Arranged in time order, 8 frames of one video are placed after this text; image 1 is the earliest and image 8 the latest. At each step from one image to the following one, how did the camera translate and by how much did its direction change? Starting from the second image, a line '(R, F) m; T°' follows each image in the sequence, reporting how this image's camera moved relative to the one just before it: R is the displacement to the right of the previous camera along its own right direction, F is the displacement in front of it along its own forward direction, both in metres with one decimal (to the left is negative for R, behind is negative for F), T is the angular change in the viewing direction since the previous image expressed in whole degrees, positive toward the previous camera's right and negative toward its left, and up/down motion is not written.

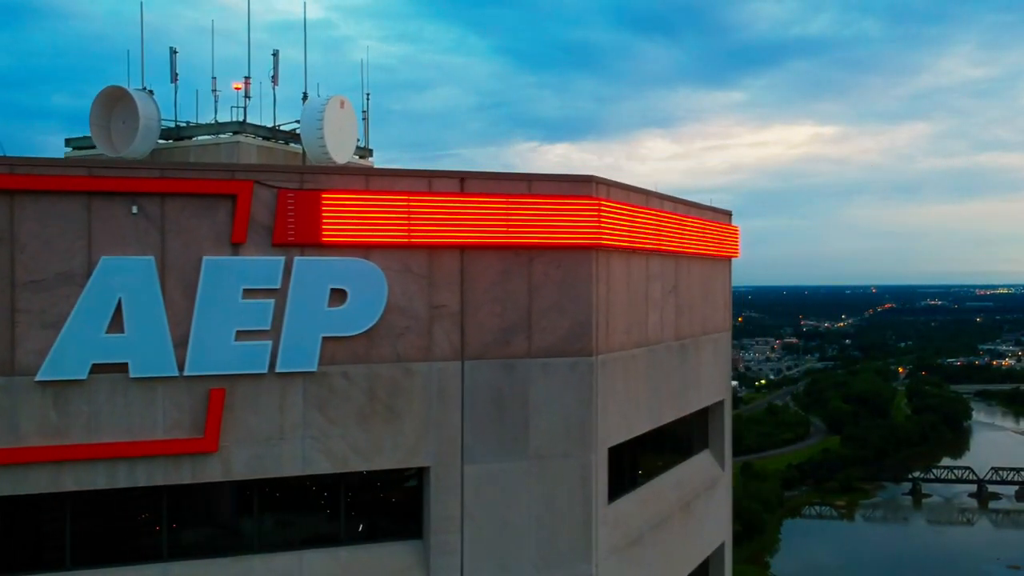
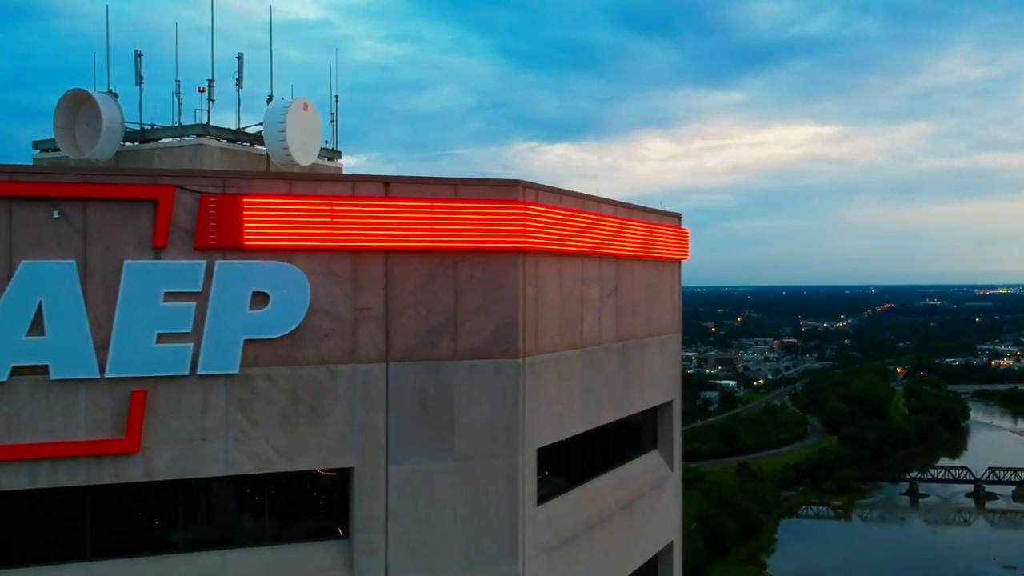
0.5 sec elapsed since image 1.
(+0.6, -0.1) m; 0°
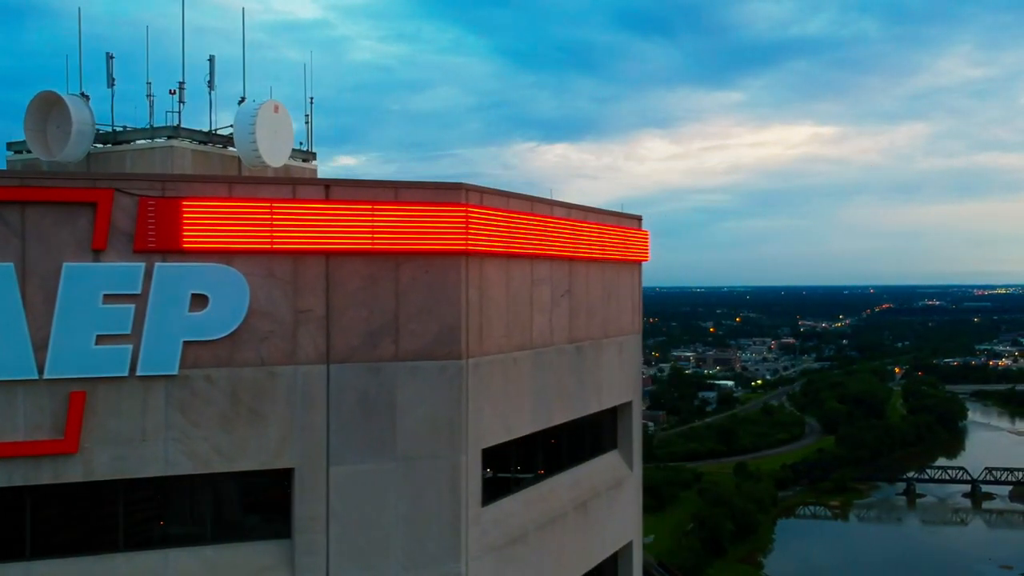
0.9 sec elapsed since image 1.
(+0.5, -0.1) m; 0°
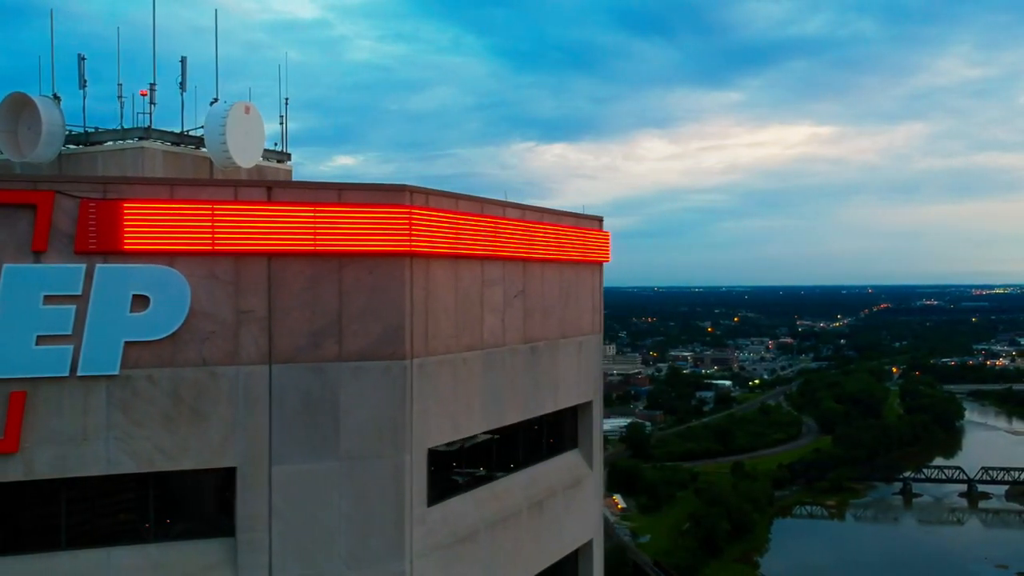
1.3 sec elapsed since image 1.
(+0.5, -0.1) m; 0°
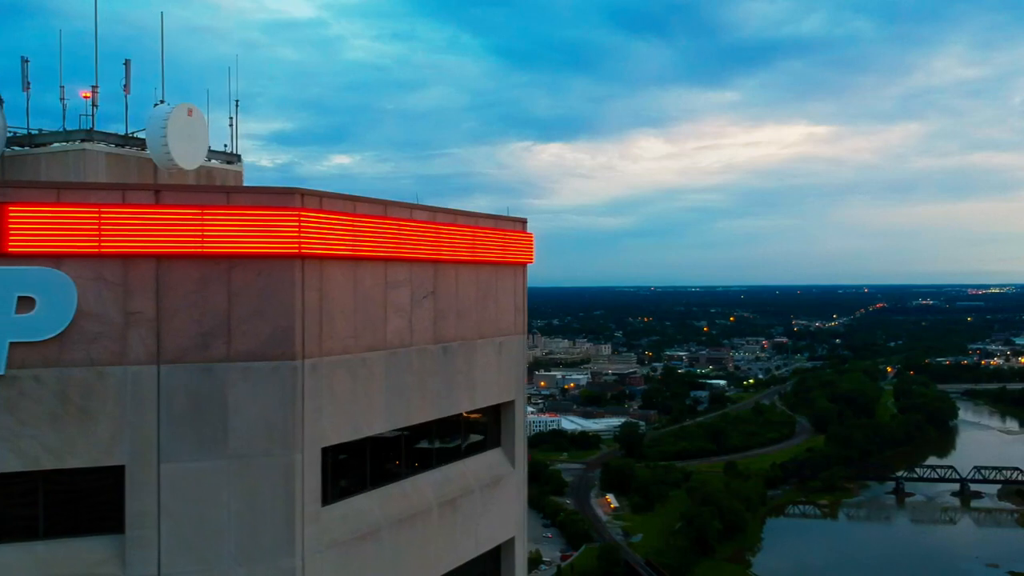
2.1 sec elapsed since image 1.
(+0.9, -0.1) m; 0°
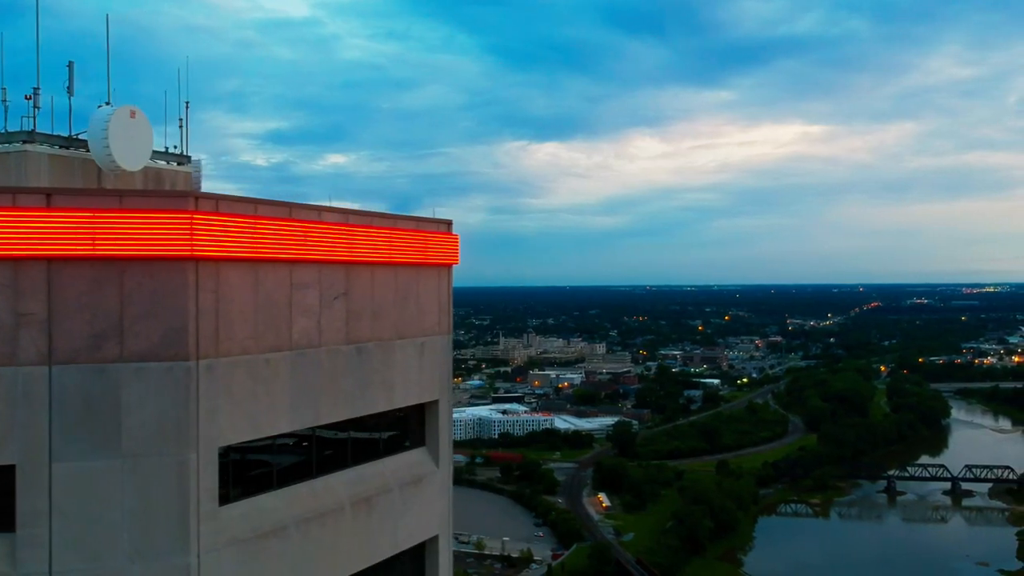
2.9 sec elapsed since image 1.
(+0.9, -0.1) m; 0°
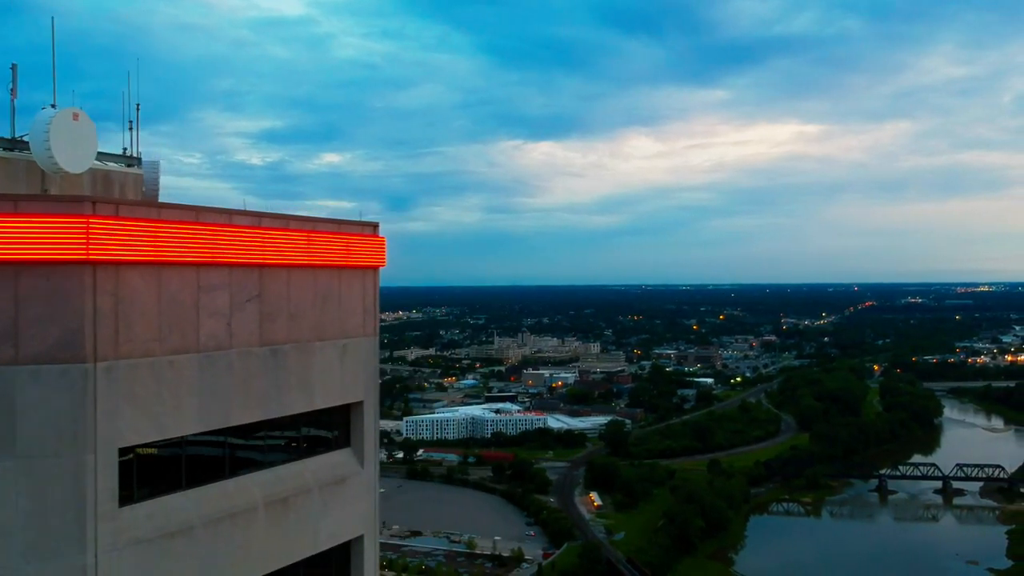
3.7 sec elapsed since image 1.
(+0.9, -0.1) m; 0°
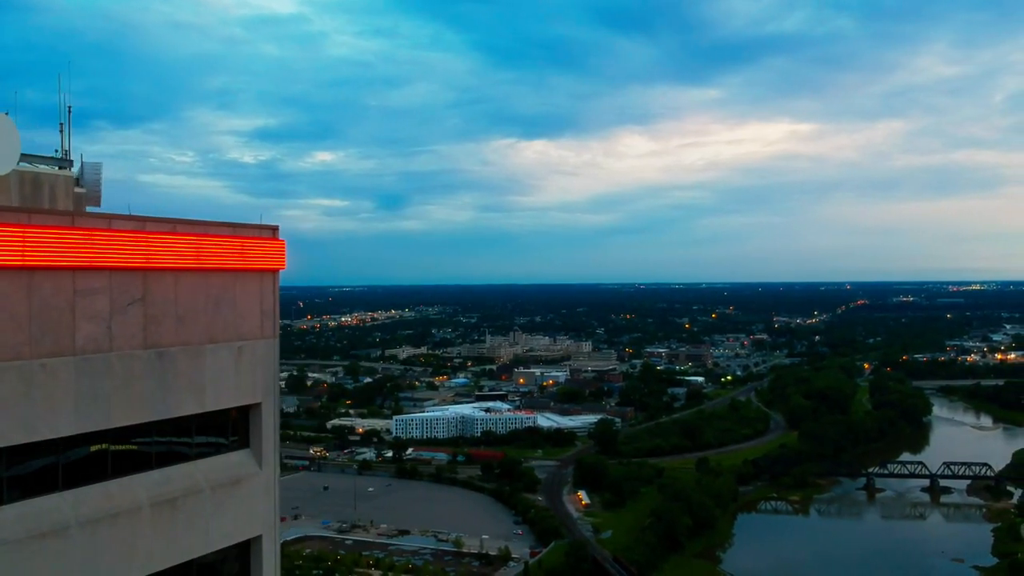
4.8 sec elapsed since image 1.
(+1.3, -0.1) m; 0°
